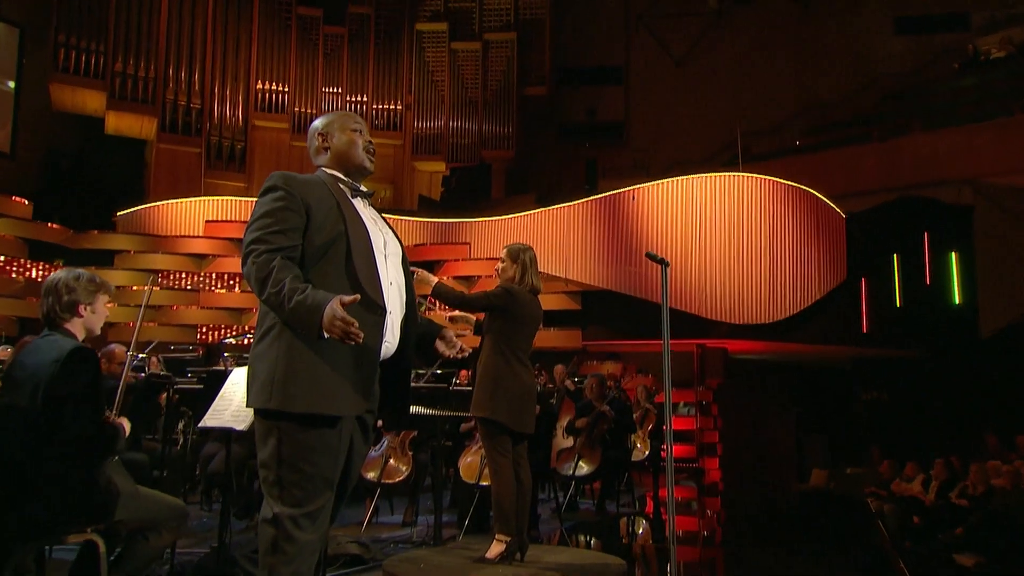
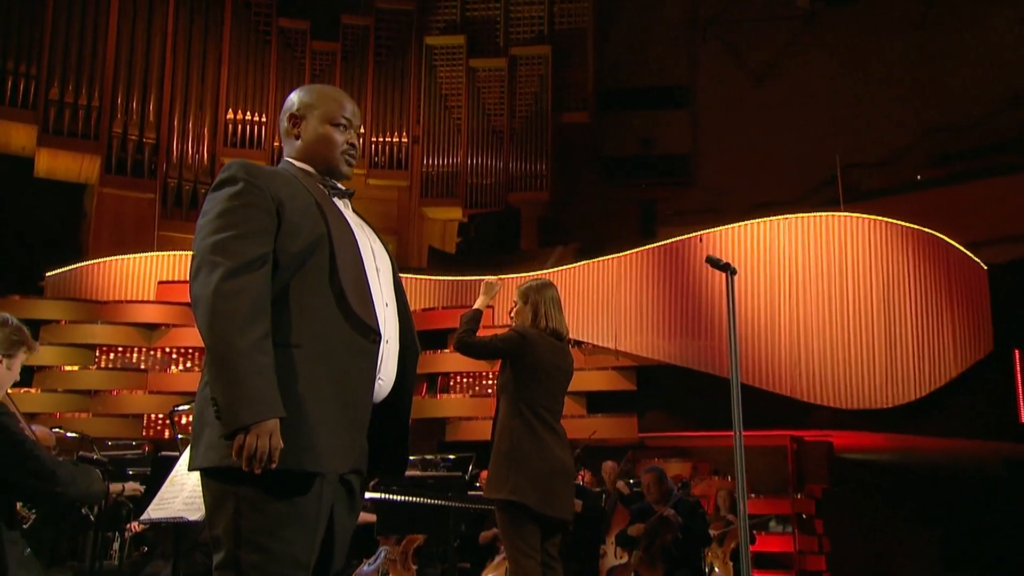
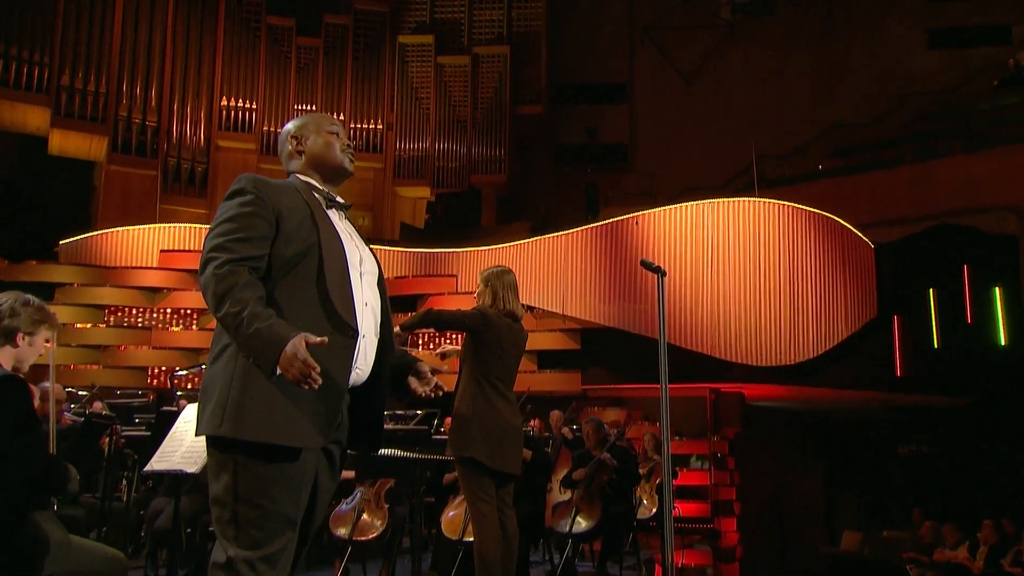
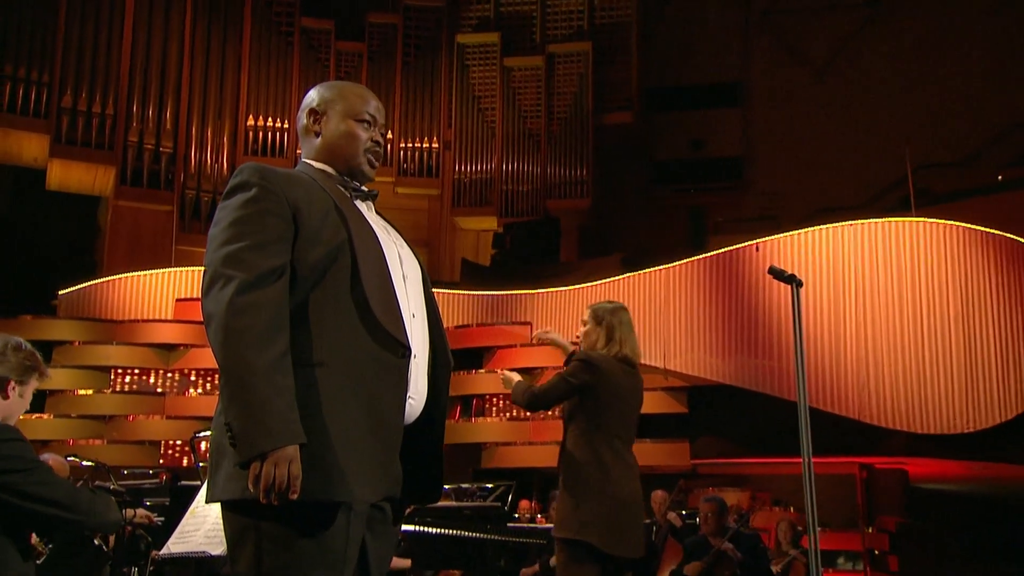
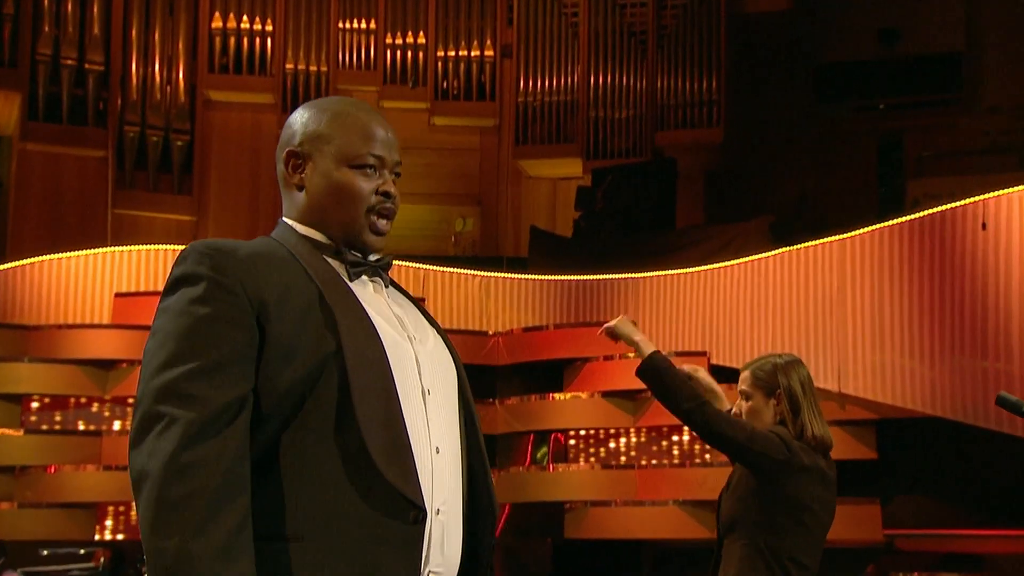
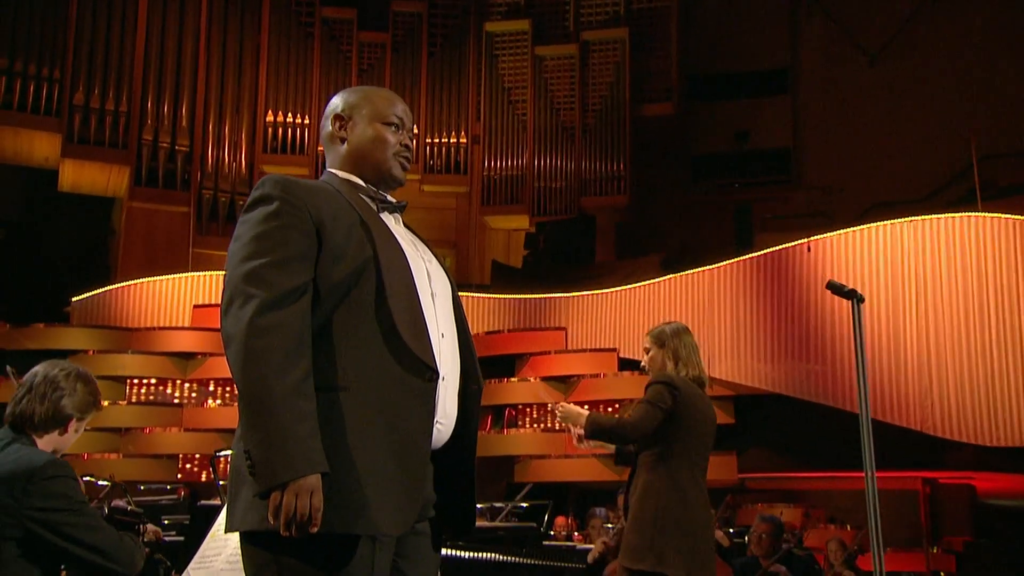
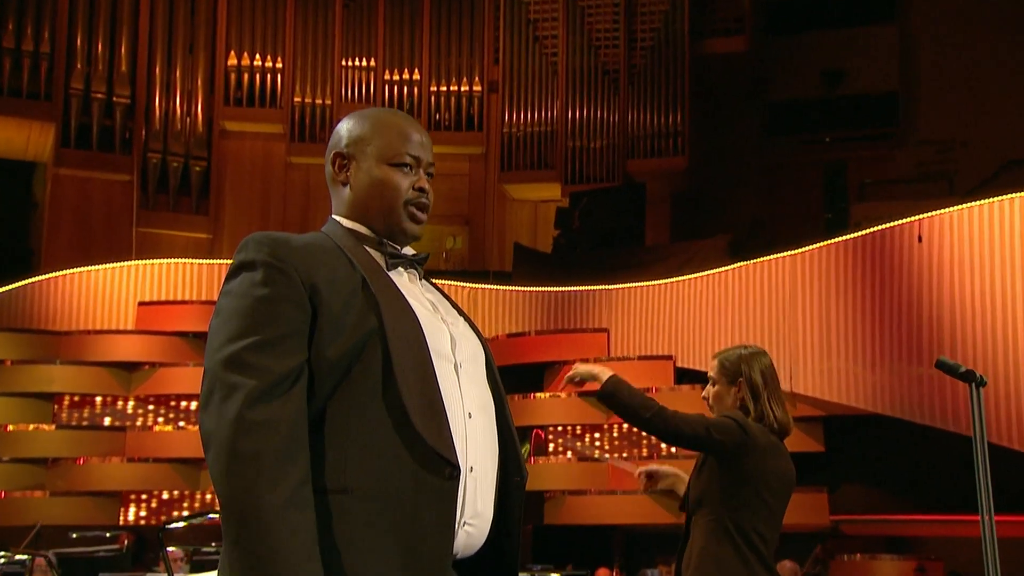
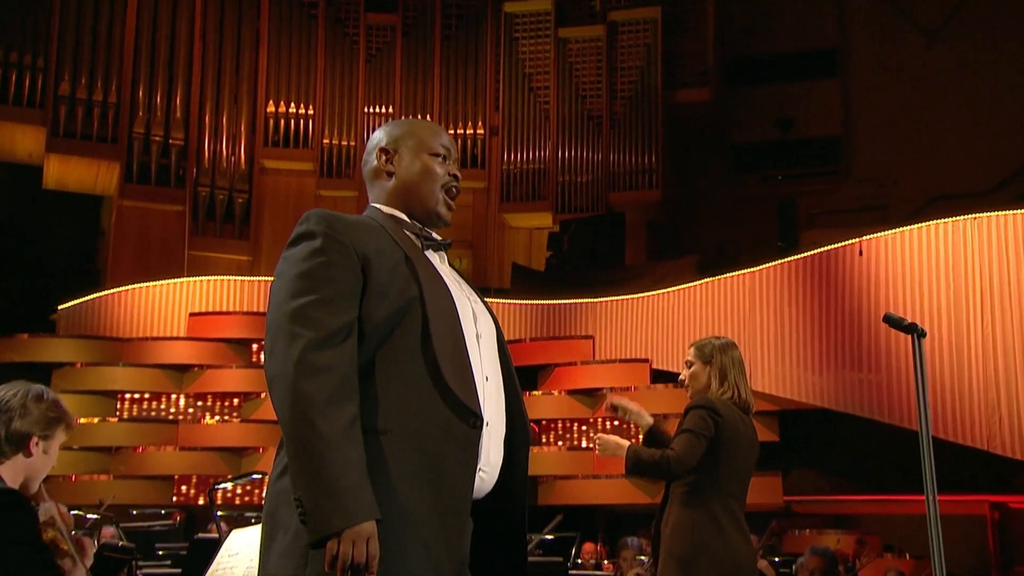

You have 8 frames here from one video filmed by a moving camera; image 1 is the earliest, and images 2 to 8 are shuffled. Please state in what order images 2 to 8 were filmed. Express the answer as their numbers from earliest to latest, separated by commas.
3, 2, 4, 6, 8, 7, 5
